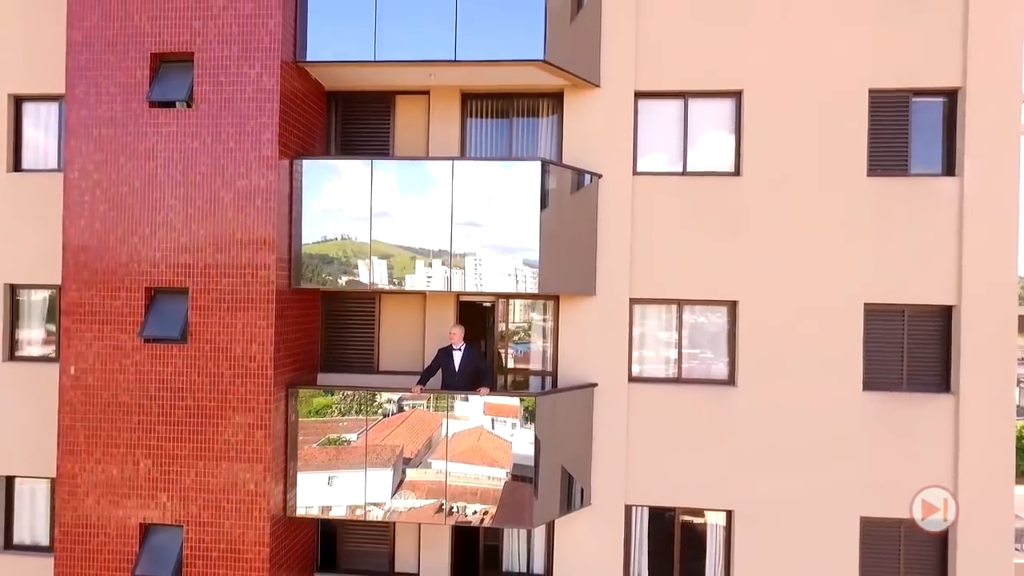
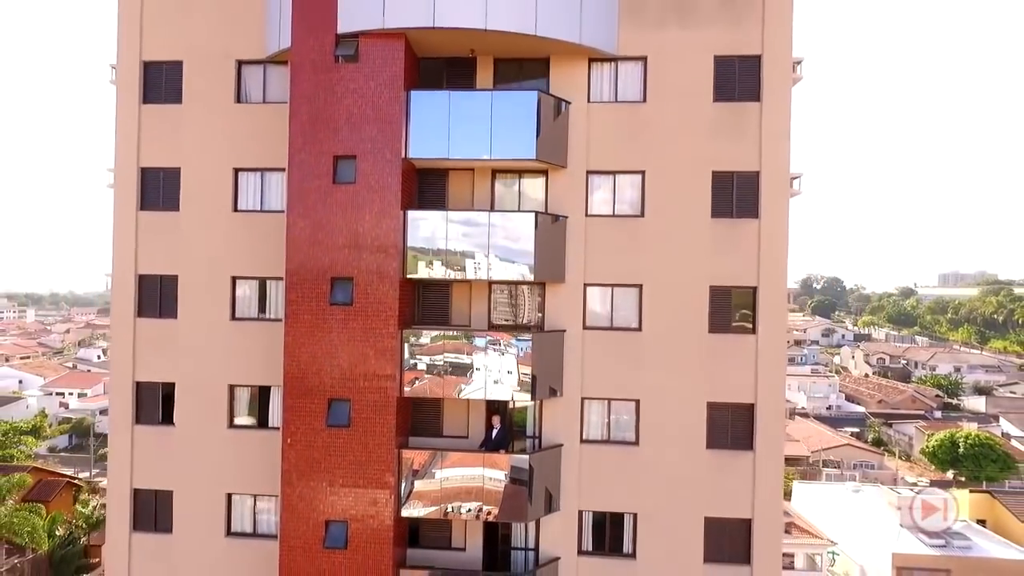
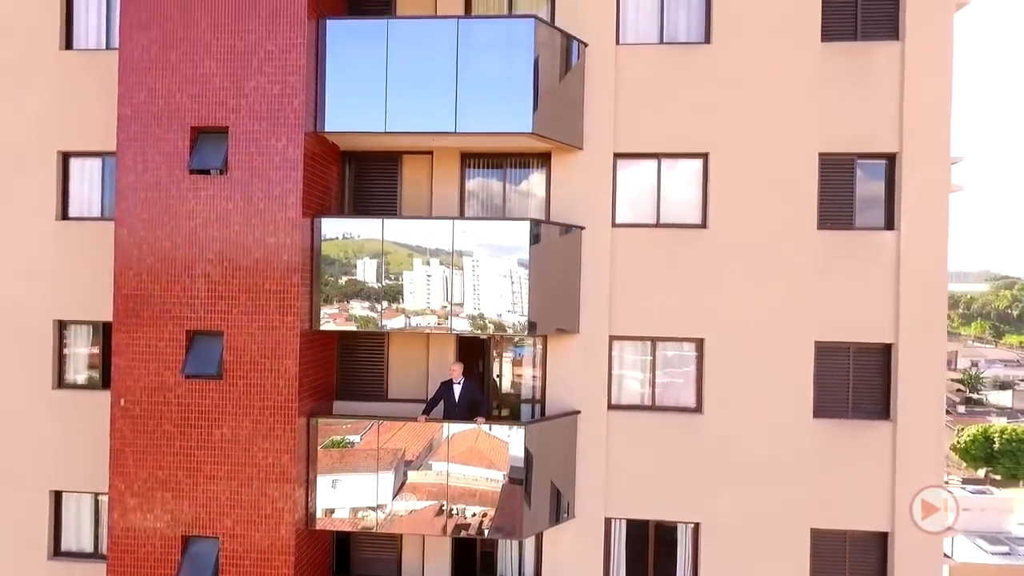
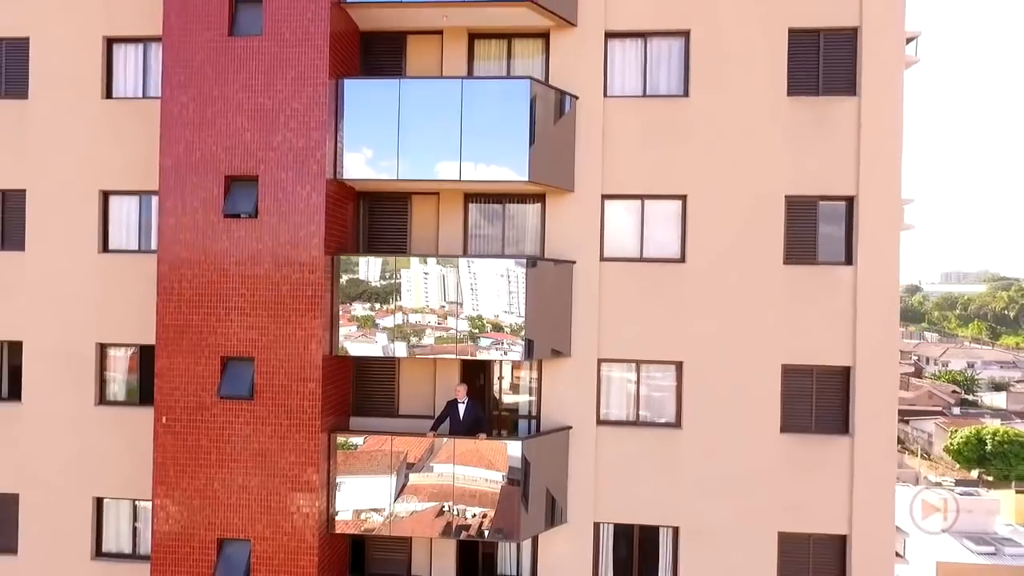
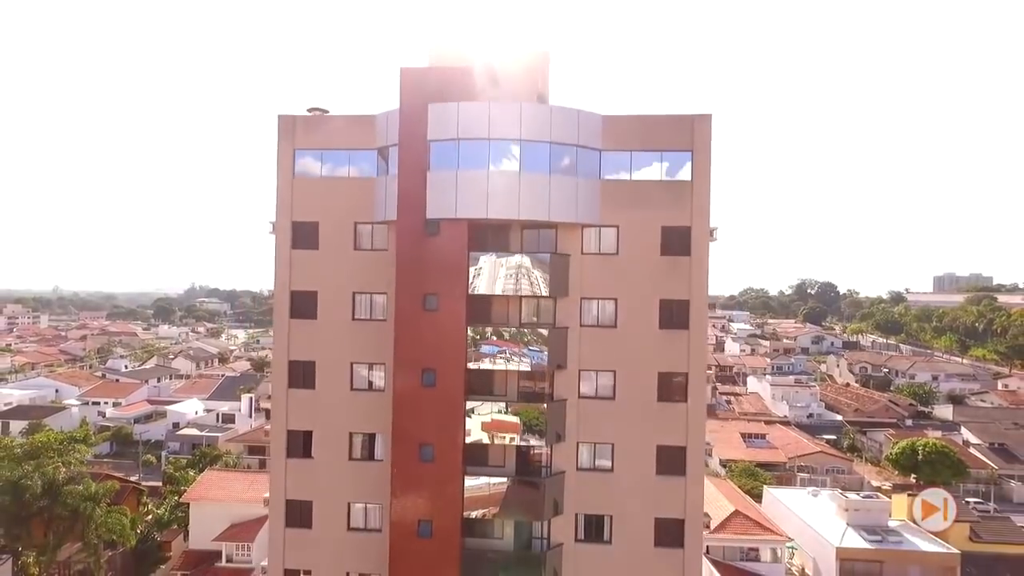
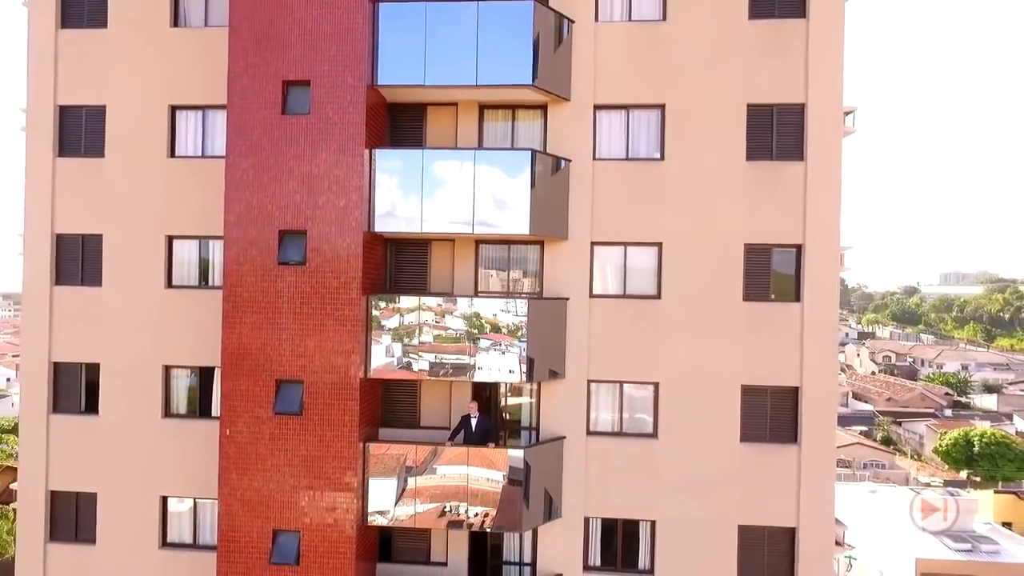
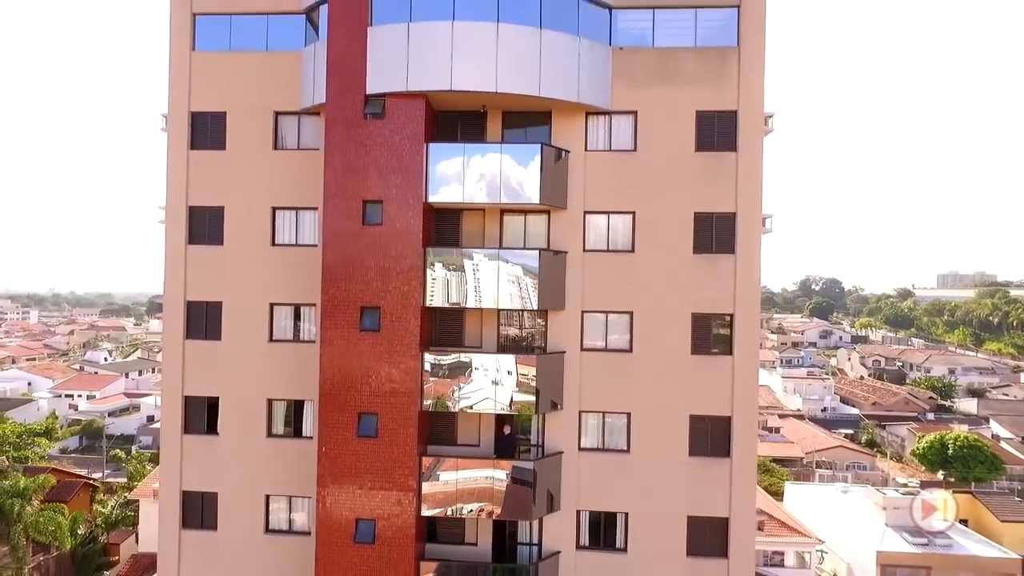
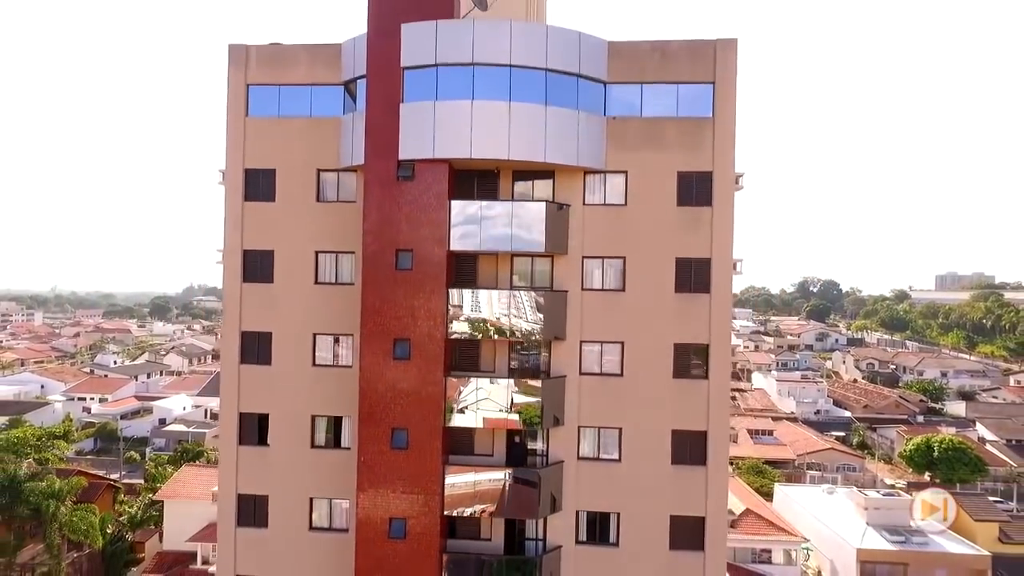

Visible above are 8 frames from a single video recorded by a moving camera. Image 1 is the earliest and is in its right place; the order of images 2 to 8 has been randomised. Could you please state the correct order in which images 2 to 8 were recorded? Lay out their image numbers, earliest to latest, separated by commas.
3, 4, 6, 2, 7, 8, 5
